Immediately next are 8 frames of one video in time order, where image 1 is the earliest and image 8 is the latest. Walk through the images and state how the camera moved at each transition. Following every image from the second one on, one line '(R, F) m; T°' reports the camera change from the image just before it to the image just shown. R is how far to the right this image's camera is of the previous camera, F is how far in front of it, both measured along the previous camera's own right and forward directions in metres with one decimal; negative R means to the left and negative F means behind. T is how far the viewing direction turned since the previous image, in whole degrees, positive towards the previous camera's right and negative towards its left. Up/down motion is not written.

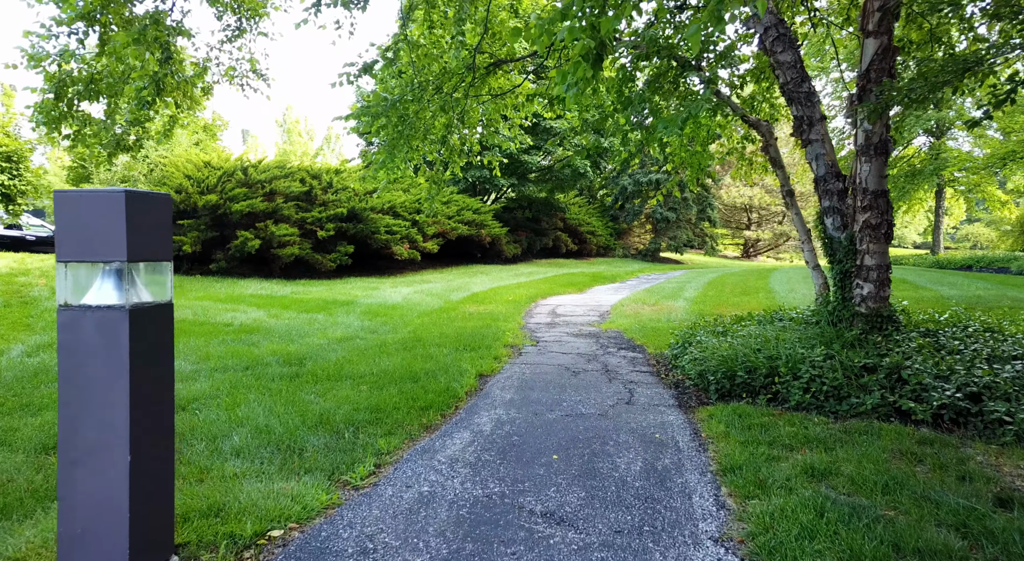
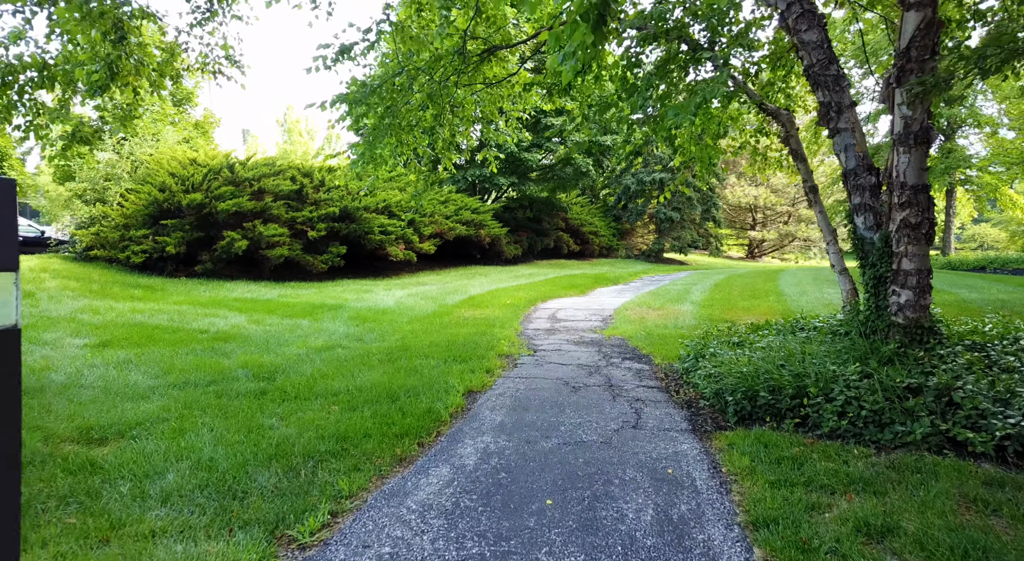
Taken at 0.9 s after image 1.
(+0.1, +0.6) m; 0°
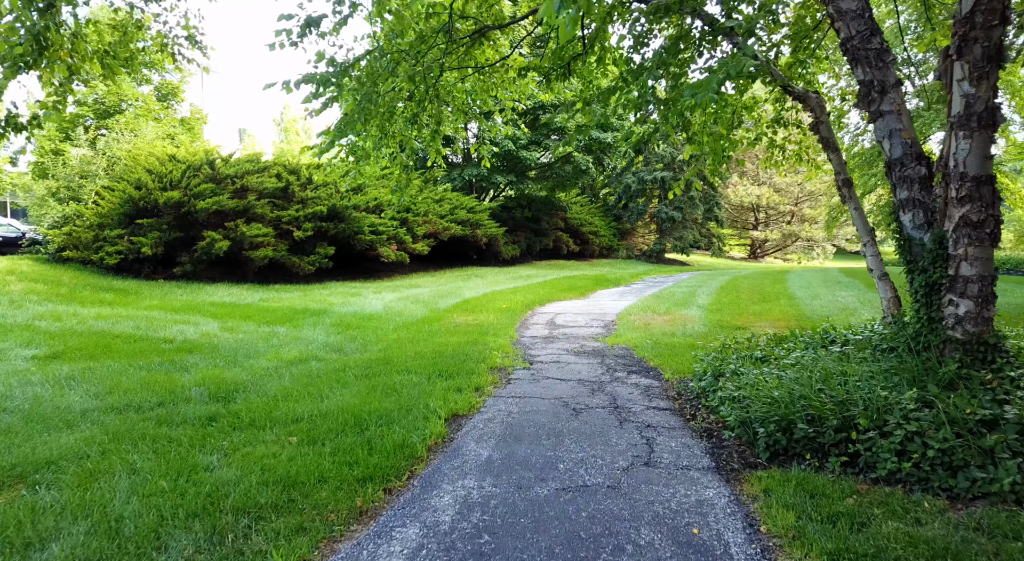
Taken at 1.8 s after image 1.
(+0.1, +0.6) m; 0°
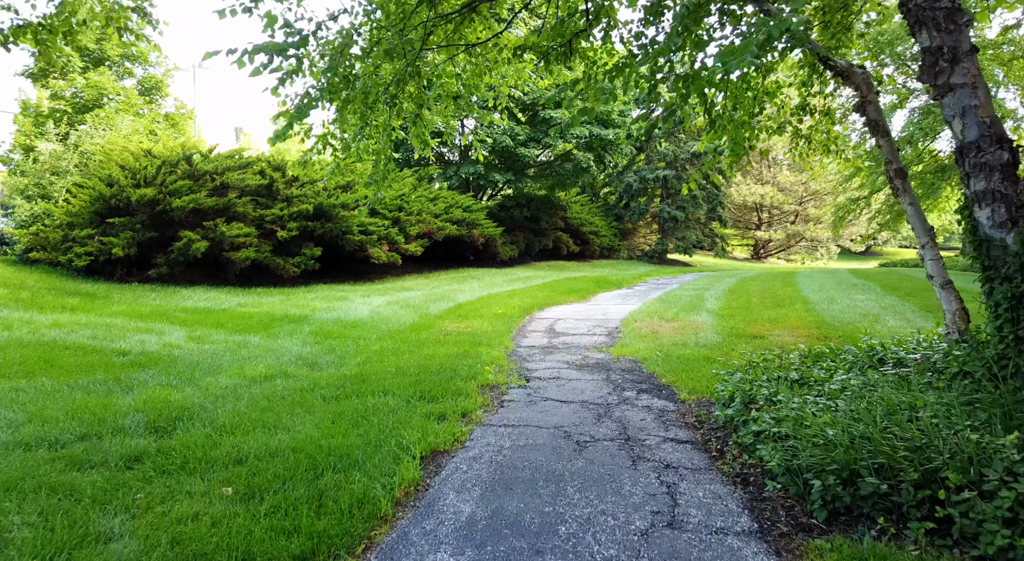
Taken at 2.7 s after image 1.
(0.0, +0.7) m; 0°
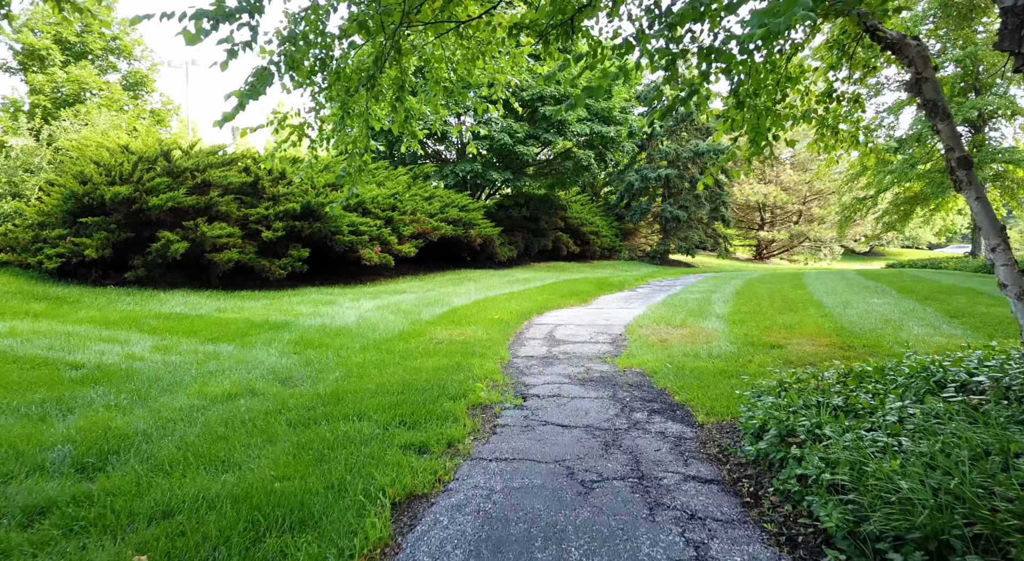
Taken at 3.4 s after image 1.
(0.0, +0.6) m; 0°
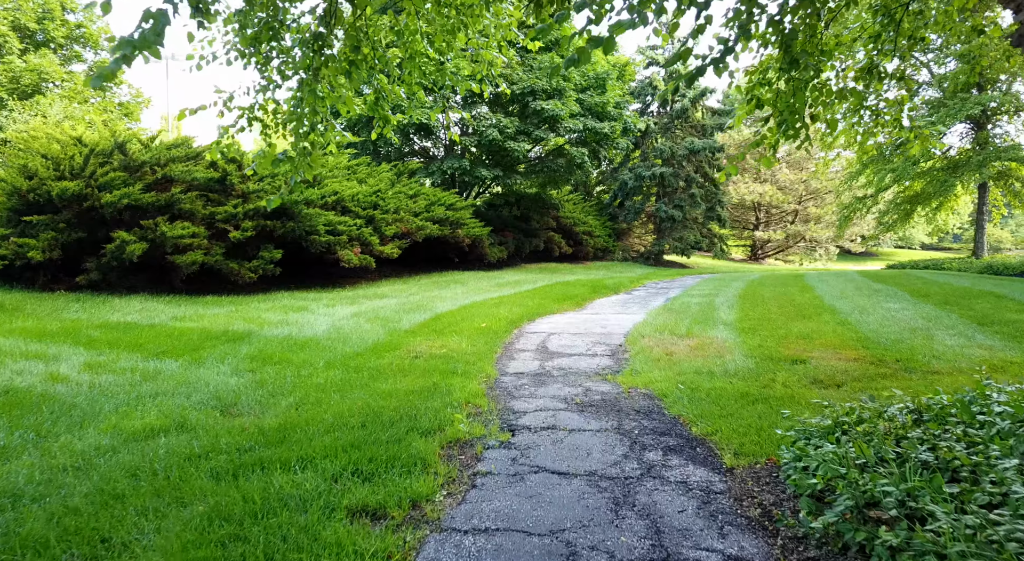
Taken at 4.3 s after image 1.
(0.0, +0.8) m; +1°
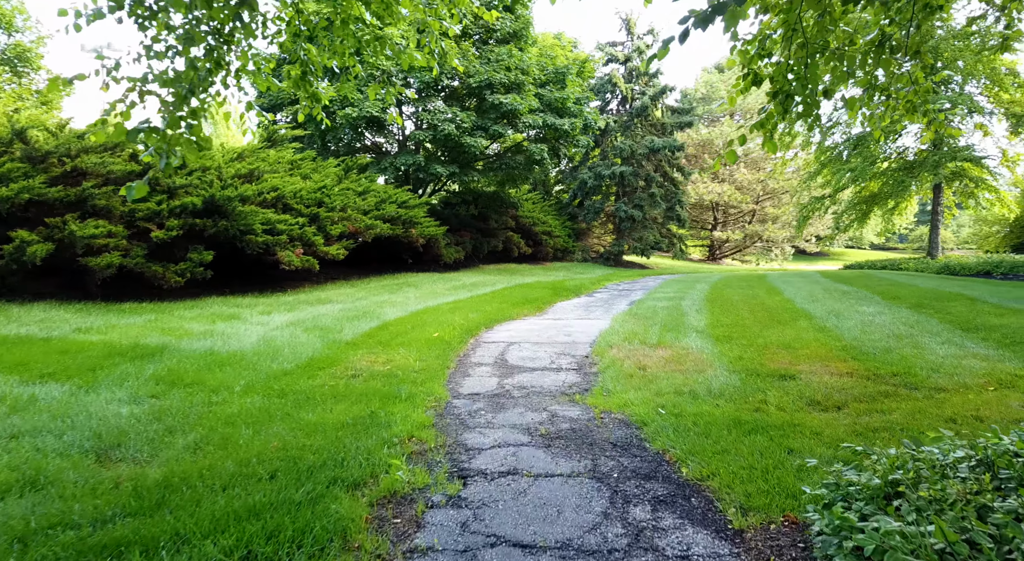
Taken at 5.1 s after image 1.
(0.0, +0.8) m; +3°
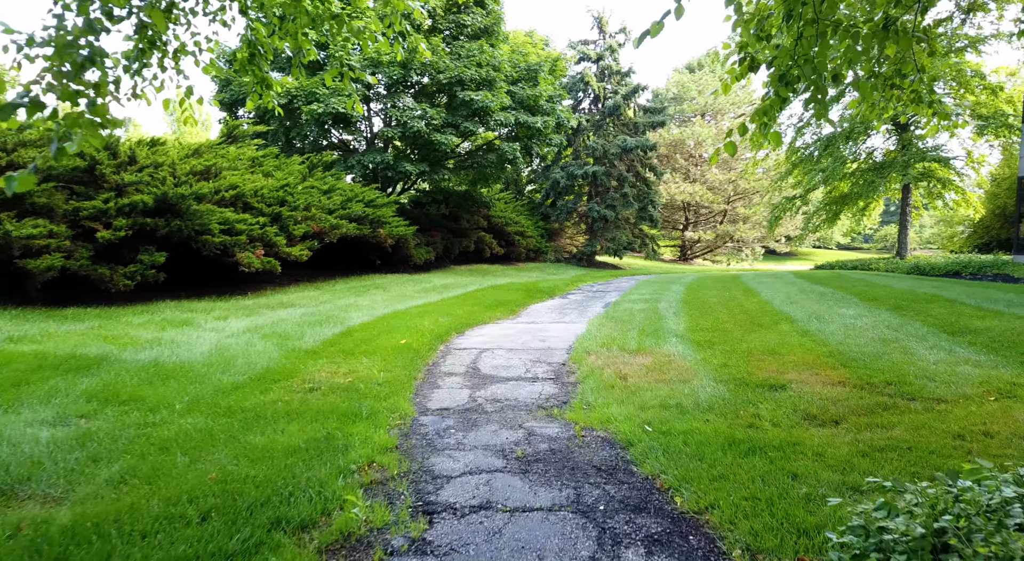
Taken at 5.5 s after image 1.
(0.0, +0.4) m; +2°
